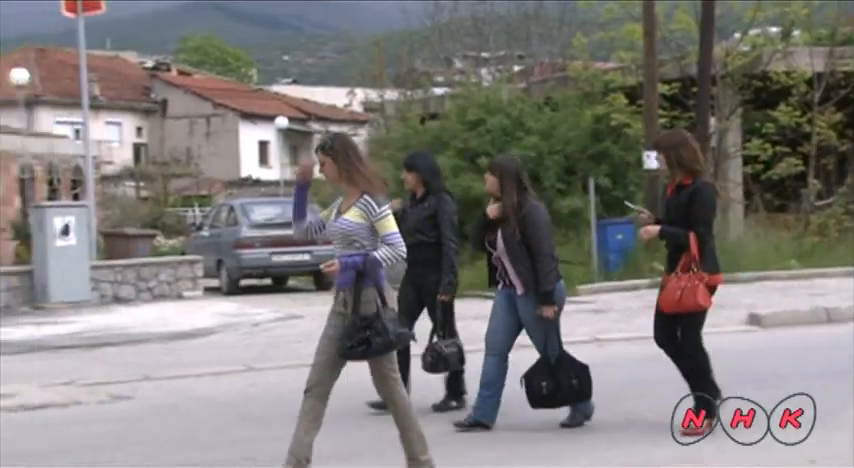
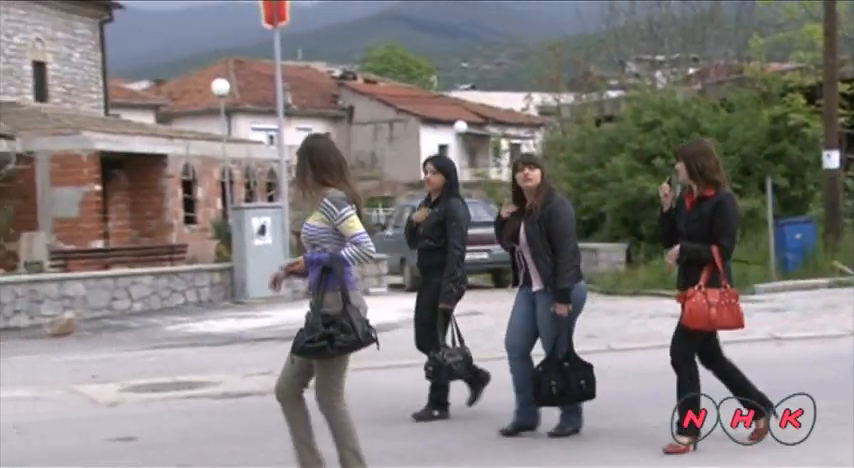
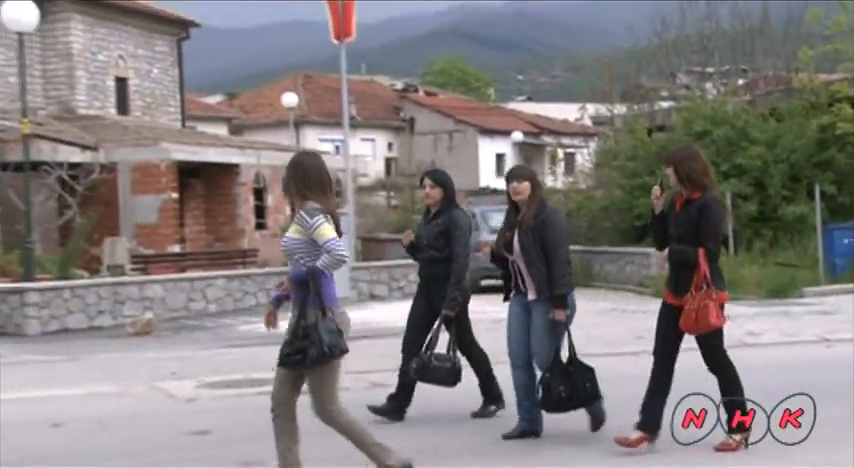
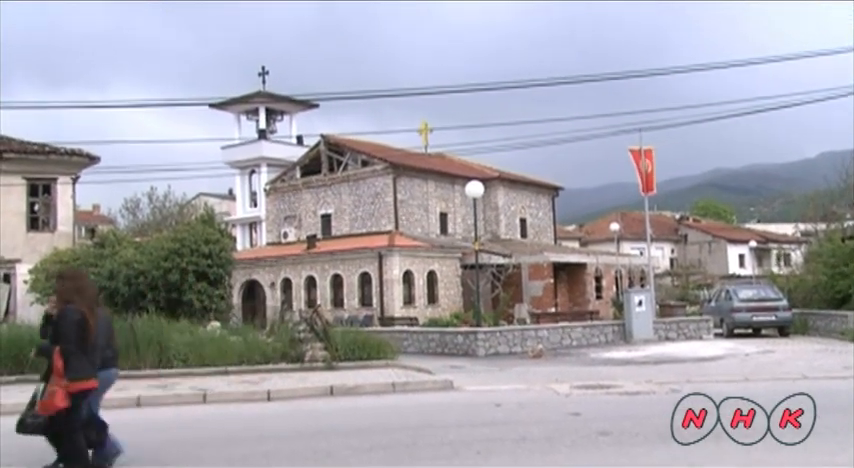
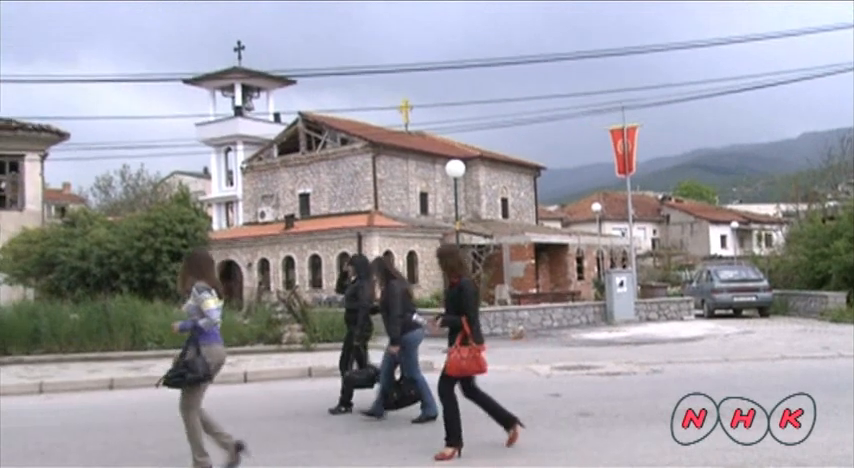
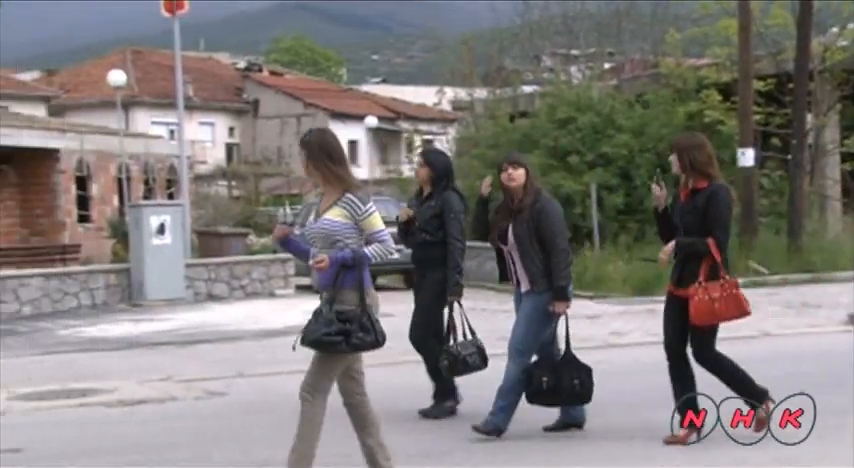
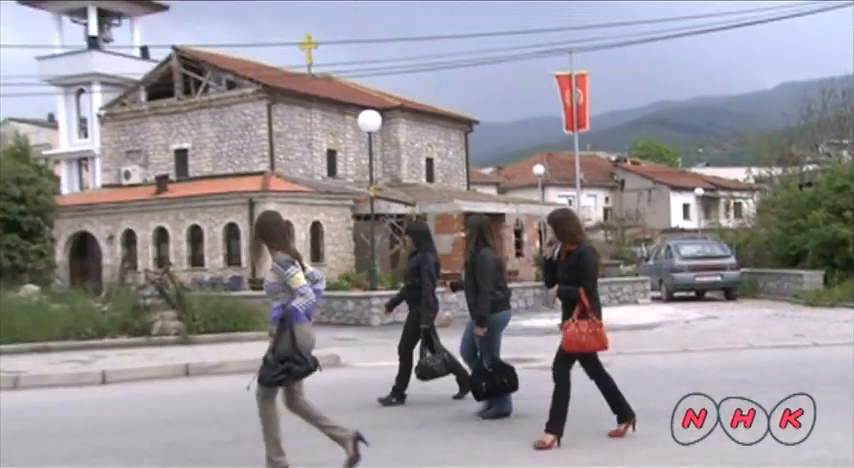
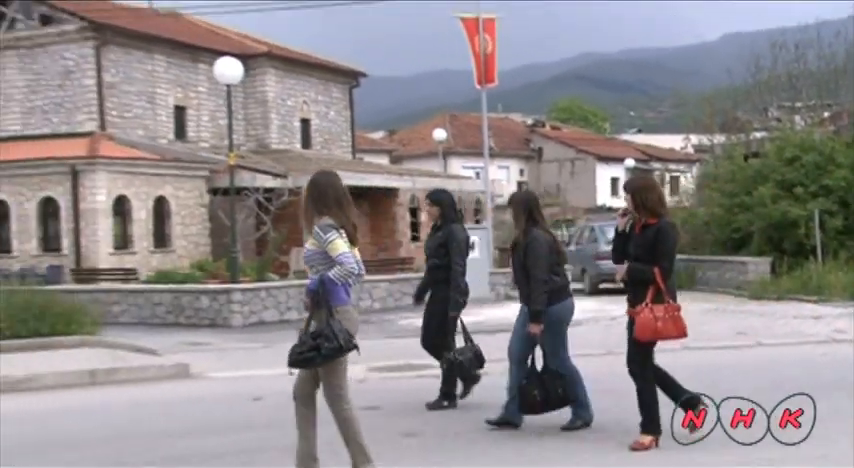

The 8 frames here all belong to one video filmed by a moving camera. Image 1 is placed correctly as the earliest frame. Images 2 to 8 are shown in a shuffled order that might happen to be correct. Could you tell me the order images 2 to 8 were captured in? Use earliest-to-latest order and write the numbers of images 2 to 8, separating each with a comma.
6, 2, 3, 8, 7, 5, 4
